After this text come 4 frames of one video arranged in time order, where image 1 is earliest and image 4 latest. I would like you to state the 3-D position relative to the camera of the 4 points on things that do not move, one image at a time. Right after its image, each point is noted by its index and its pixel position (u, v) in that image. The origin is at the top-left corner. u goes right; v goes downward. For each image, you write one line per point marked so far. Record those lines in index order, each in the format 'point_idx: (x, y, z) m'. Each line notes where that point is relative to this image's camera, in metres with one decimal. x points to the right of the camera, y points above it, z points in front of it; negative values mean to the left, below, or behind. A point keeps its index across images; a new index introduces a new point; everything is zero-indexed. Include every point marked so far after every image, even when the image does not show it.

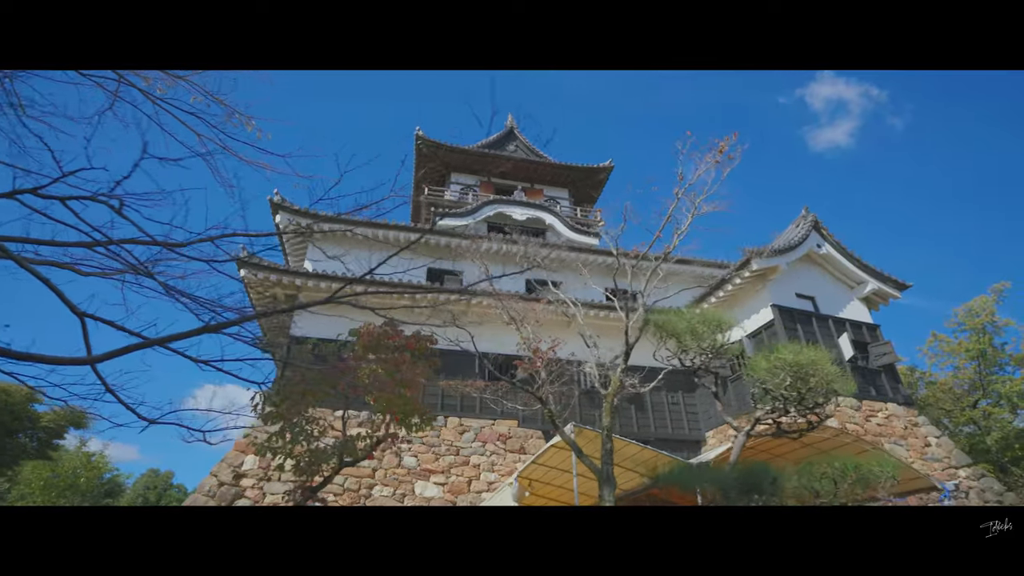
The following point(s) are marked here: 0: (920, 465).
0: (+7.0, -3.0, +9.2) m
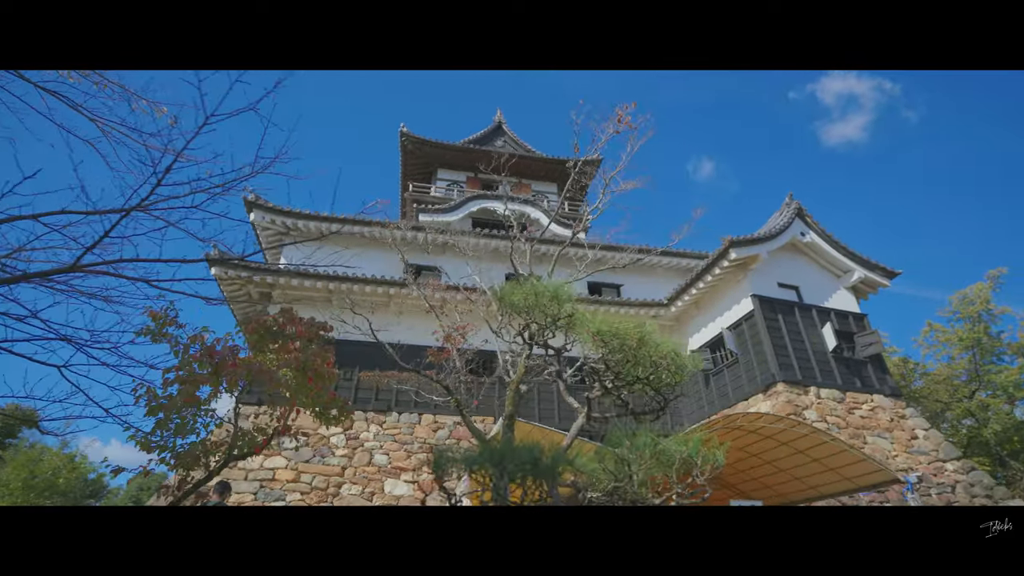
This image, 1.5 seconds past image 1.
0: (+6.5, -2.8, +8.8) m
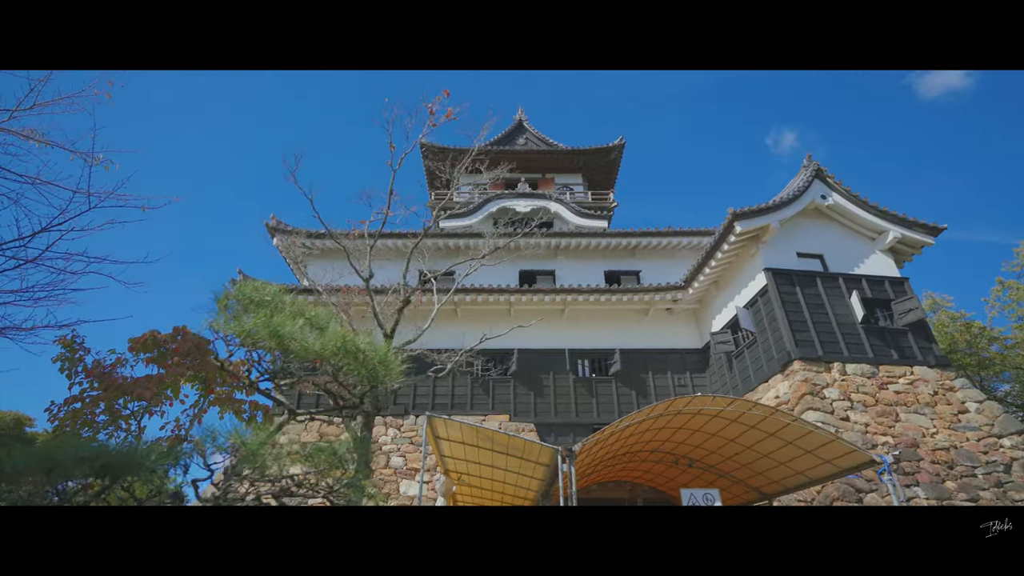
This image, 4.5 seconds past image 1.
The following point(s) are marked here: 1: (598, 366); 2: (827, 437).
0: (+6.4, -2.2, +7.9) m
1: (+1.8, -1.6, +11.4) m
2: (+3.0, -1.4, +5.2) m
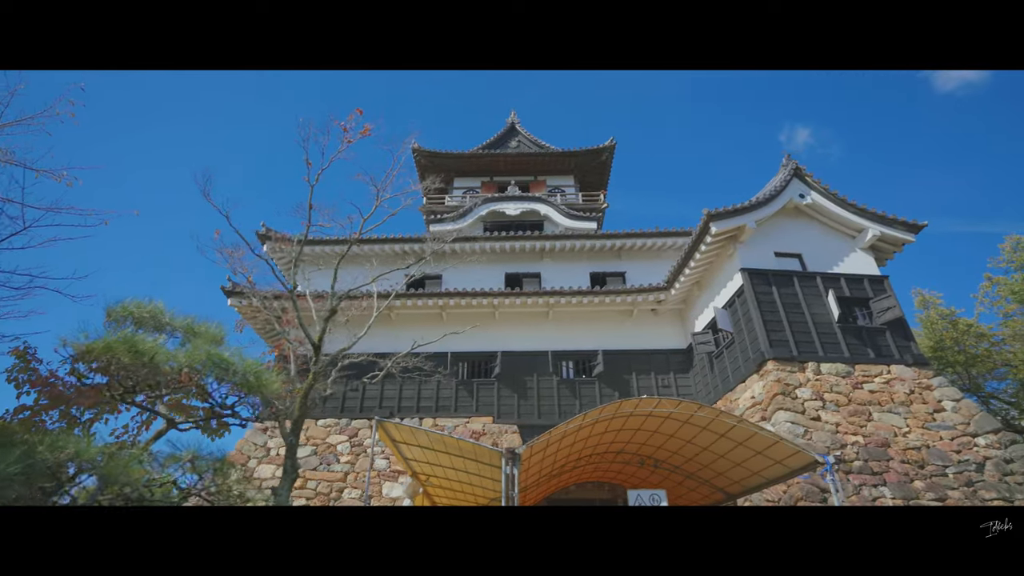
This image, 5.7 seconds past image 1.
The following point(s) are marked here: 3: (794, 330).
0: (+6.0, -2.1, +7.8) m
1: (+1.5, -1.7, +11.4) m
2: (+2.5, -1.5, +5.2) m
3: (+4.7, -0.7, +8.9) m
